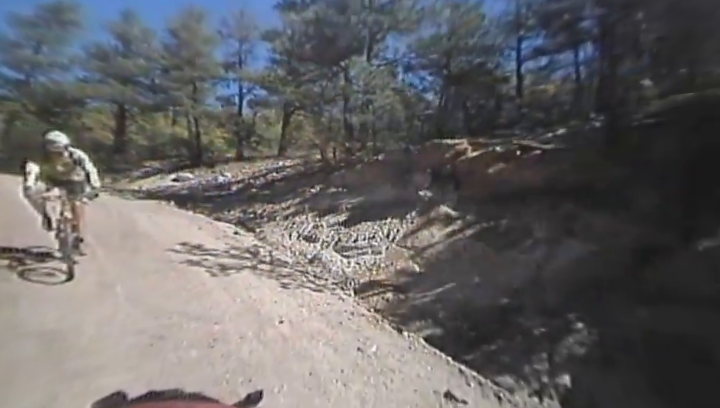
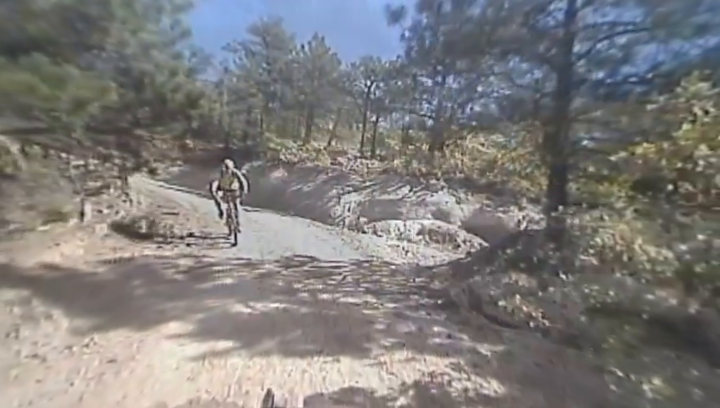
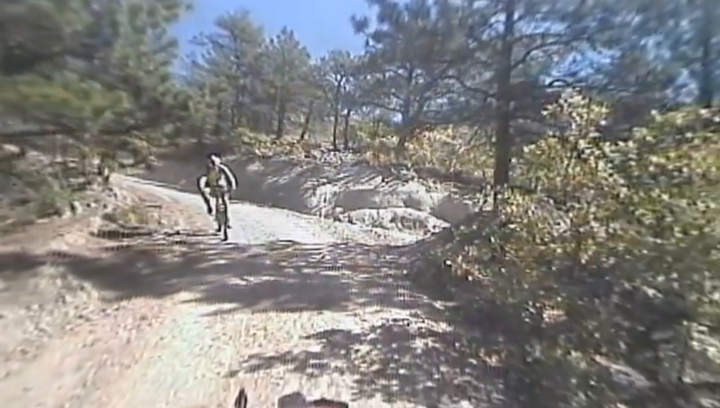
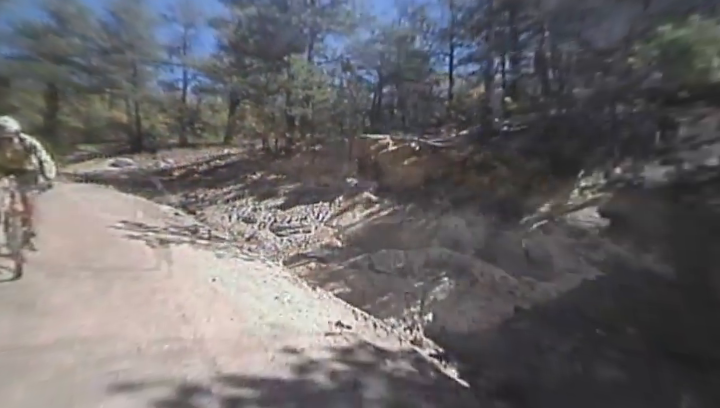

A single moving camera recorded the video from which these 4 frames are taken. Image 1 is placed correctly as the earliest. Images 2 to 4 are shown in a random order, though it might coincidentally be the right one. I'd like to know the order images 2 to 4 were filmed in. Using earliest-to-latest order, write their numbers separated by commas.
4, 2, 3
